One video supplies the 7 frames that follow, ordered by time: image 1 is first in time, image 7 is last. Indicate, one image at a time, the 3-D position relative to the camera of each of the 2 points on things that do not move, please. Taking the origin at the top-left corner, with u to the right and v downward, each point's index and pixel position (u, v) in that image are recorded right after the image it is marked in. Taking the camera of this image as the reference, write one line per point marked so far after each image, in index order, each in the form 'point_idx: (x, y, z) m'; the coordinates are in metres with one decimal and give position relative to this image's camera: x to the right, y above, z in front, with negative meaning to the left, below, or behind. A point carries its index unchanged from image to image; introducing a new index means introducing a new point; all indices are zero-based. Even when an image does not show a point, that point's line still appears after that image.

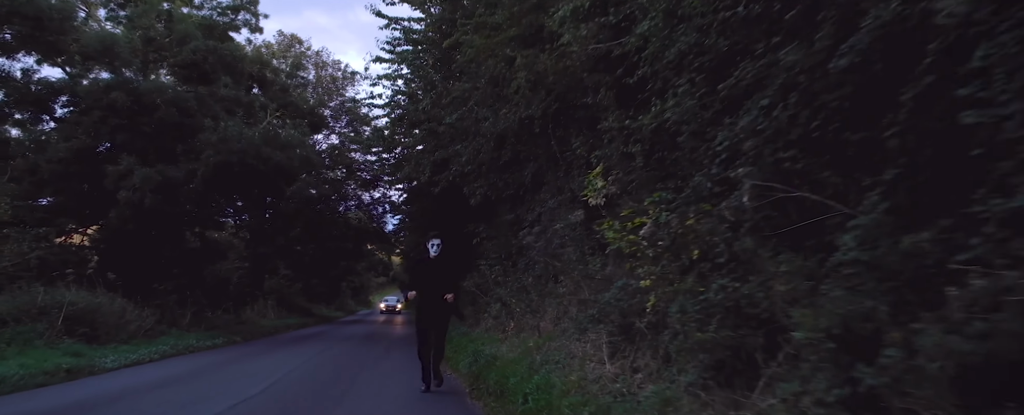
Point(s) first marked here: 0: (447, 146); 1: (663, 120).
0: (-2.0, +1.9, +16.5) m
1: (+1.5, +0.9, +5.5) m
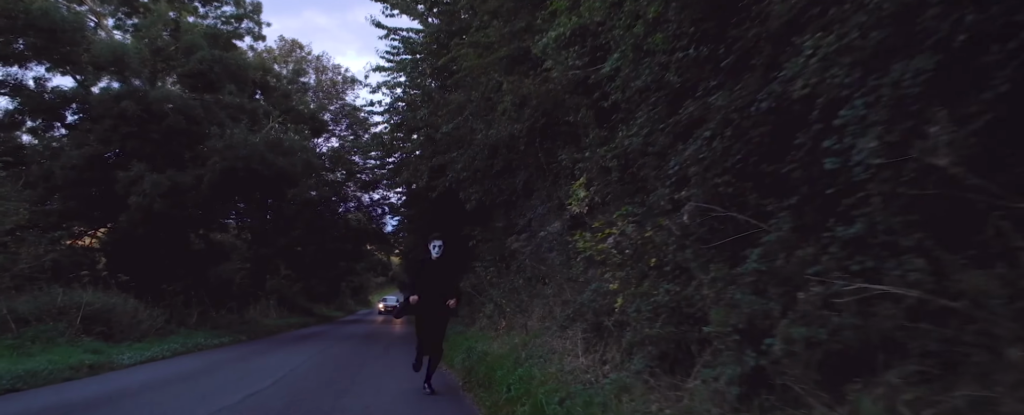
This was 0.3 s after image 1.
0: (-2.2, +1.8, +17.2) m
1: (+1.3, +0.8, +6.2) m
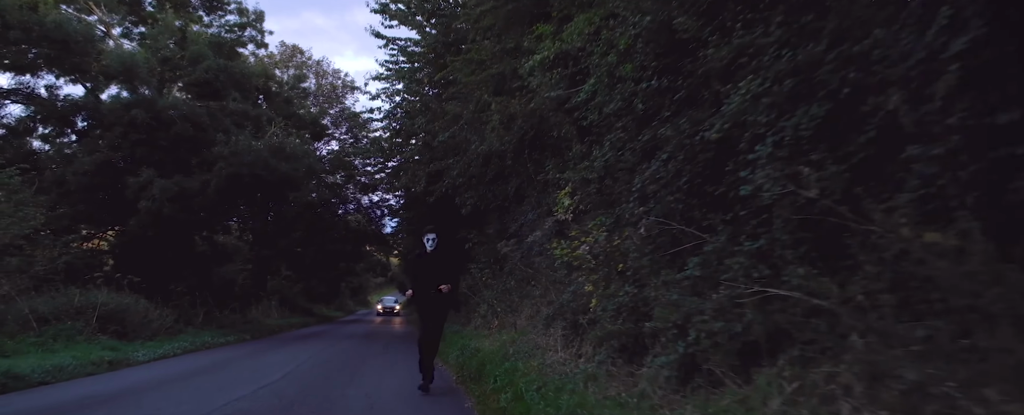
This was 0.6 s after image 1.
0: (-2.4, +1.6, +17.9) m
1: (+1.2, +0.6, +7.0) m
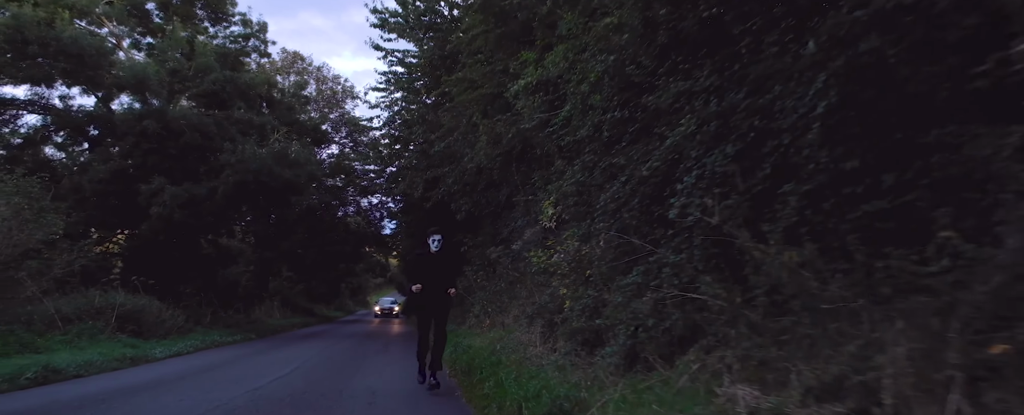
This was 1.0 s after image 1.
0: (-2.6, +1.5, +18.9) m
1: (+0.9, +0.5, +7.9) m
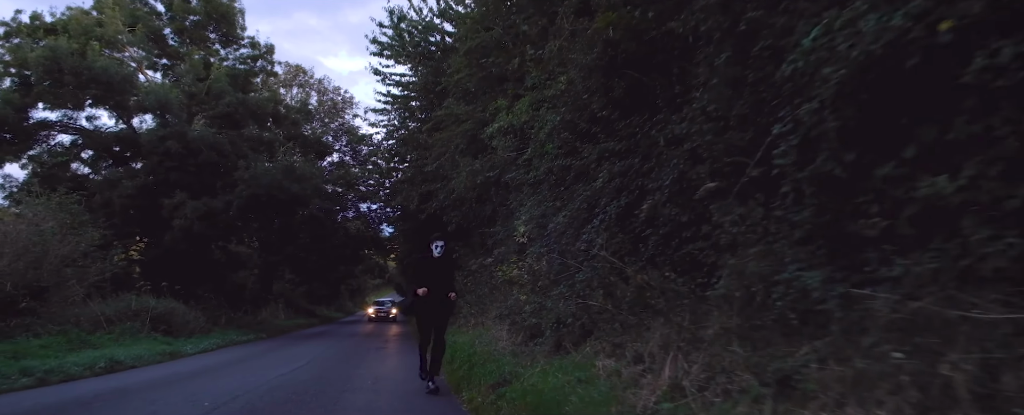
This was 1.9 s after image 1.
0: (-3.2, +1.0, +21.0) m
1: (+0.4, 0.0, +10.0) m
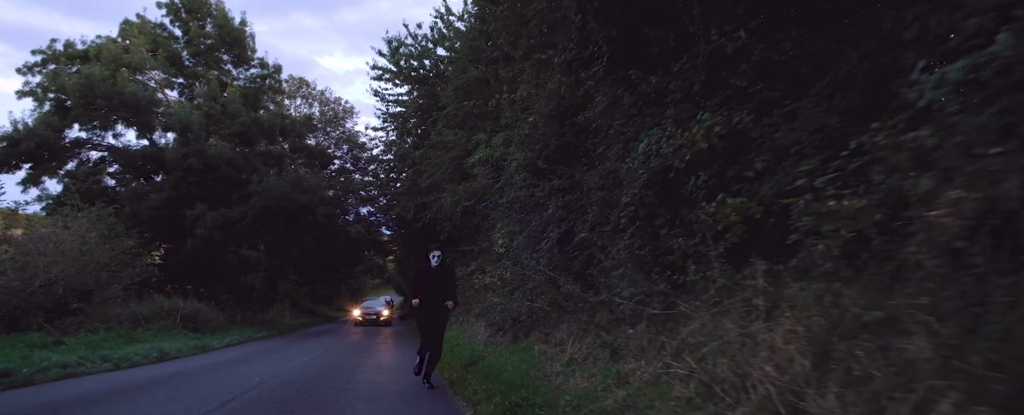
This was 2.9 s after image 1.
0: (-3.8, +0.6, +23.3) m
1: (-0.1, -0.4, +12.4) m
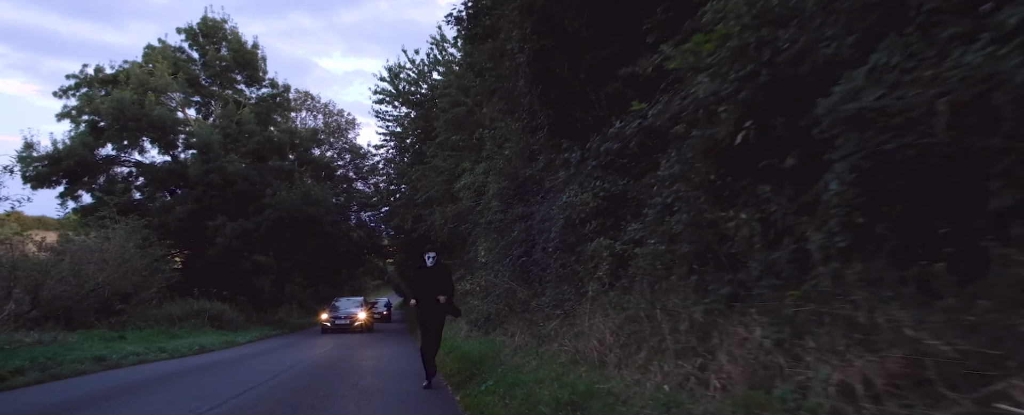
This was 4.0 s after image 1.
0: (-4.3, 0.0, +25.9) m
1: (-0.7, -0.9, +15.0) m
